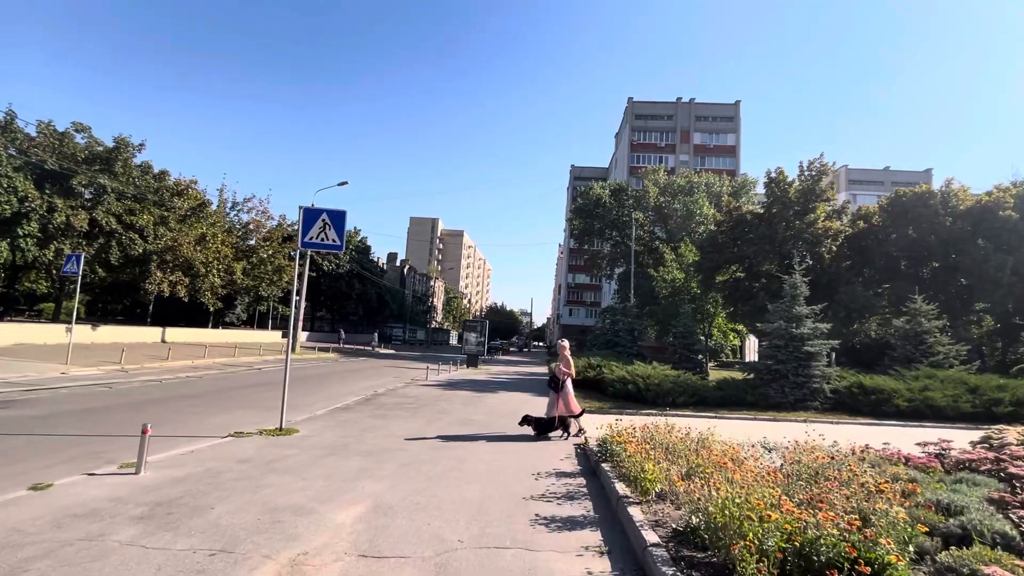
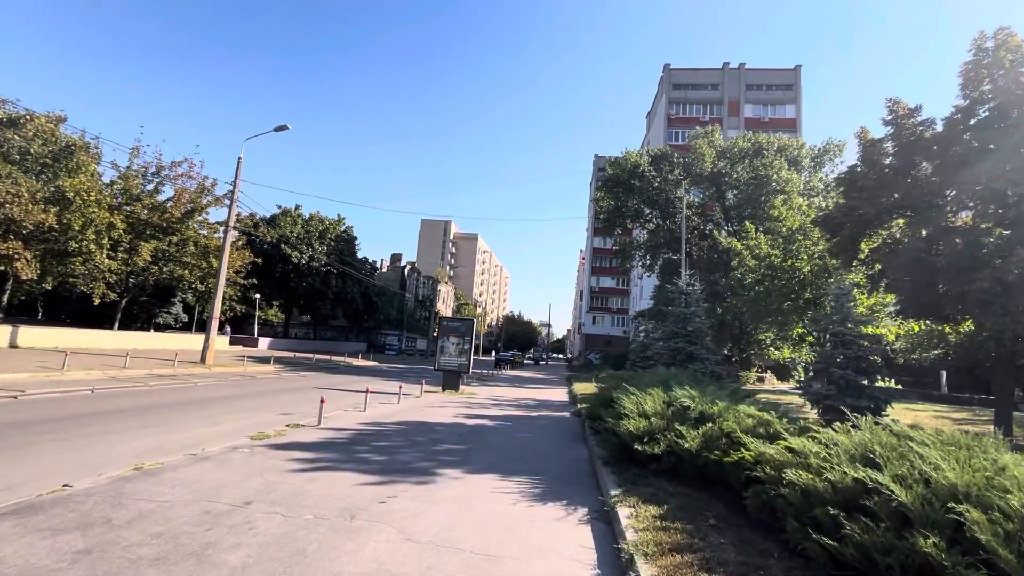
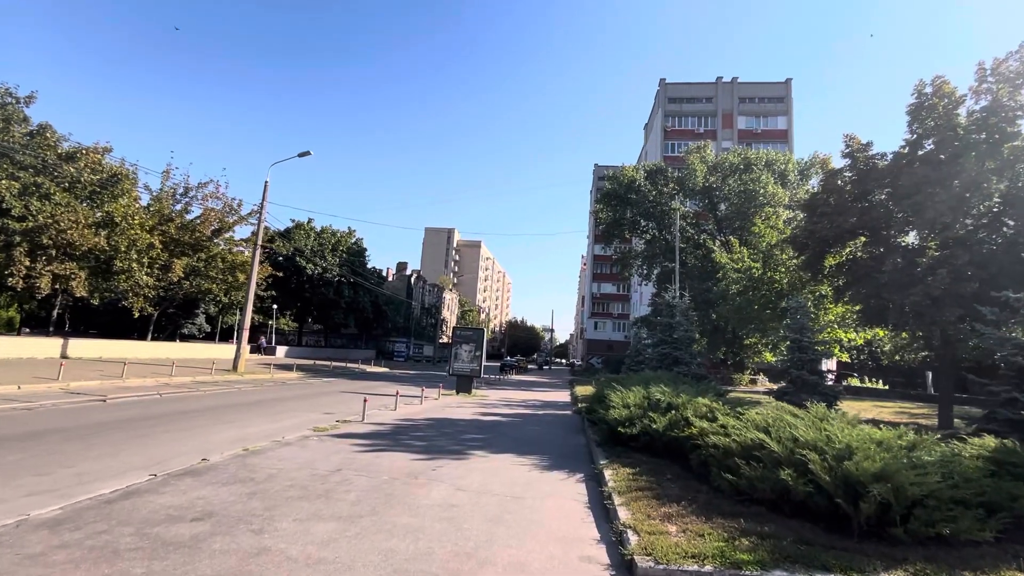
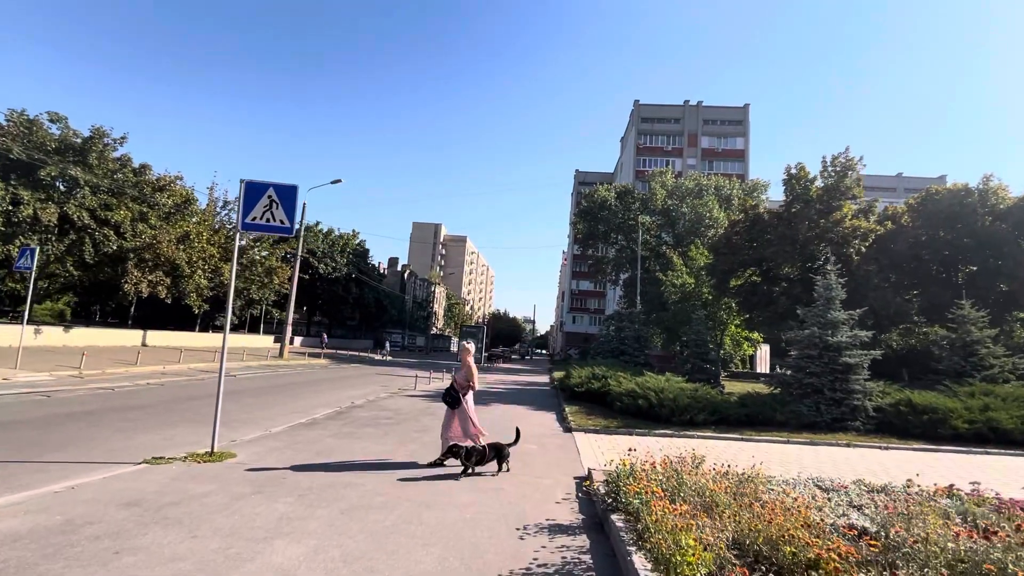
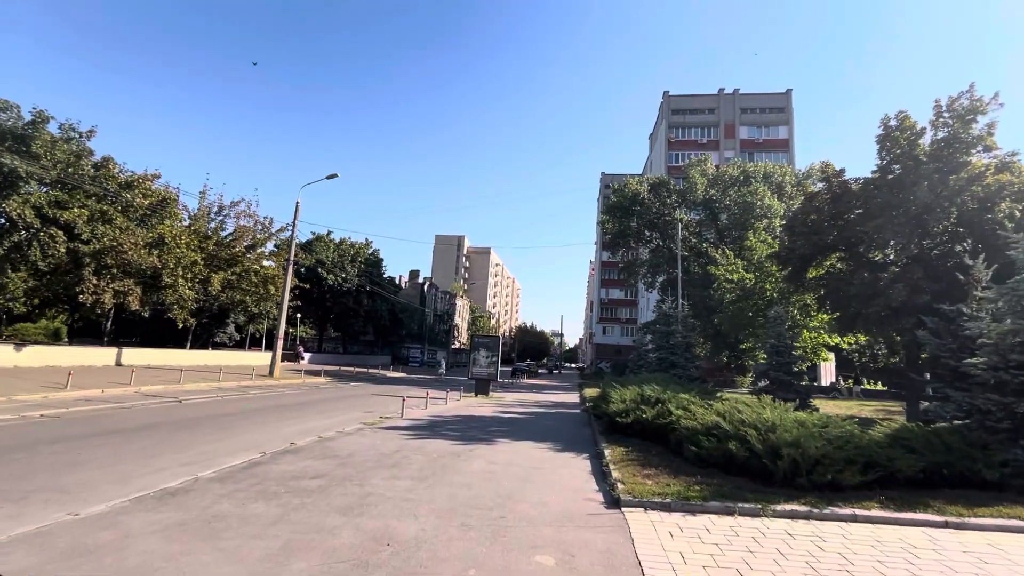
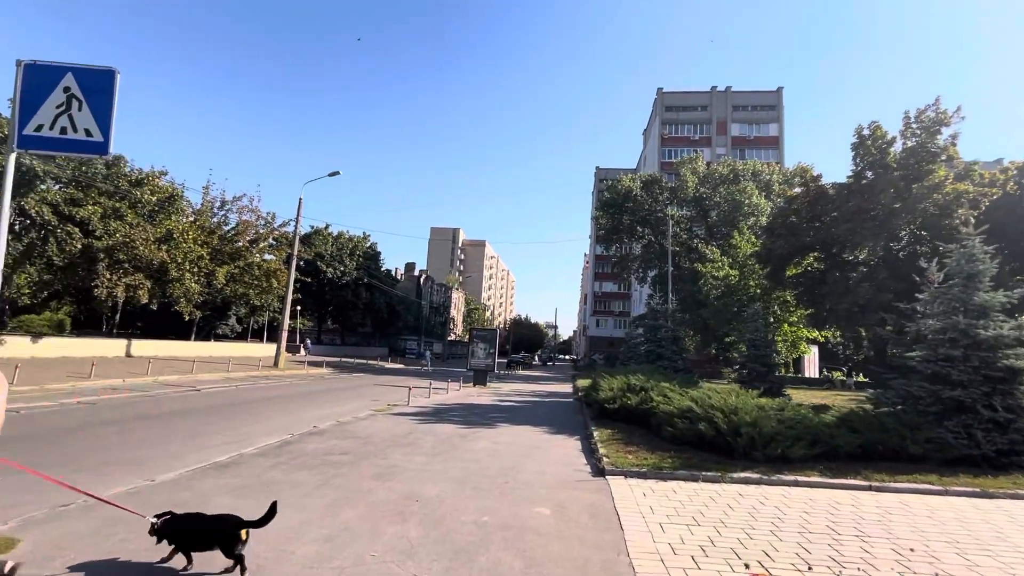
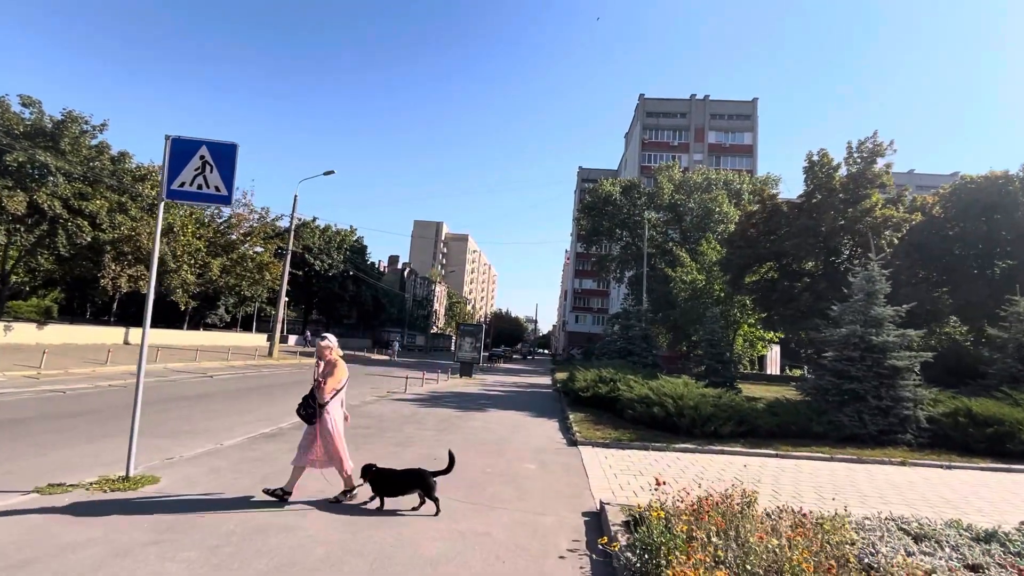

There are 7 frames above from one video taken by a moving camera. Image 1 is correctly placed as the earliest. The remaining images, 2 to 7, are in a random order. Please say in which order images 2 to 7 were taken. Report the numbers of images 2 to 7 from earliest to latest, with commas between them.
4, 7, 6, 5, 3, 2
